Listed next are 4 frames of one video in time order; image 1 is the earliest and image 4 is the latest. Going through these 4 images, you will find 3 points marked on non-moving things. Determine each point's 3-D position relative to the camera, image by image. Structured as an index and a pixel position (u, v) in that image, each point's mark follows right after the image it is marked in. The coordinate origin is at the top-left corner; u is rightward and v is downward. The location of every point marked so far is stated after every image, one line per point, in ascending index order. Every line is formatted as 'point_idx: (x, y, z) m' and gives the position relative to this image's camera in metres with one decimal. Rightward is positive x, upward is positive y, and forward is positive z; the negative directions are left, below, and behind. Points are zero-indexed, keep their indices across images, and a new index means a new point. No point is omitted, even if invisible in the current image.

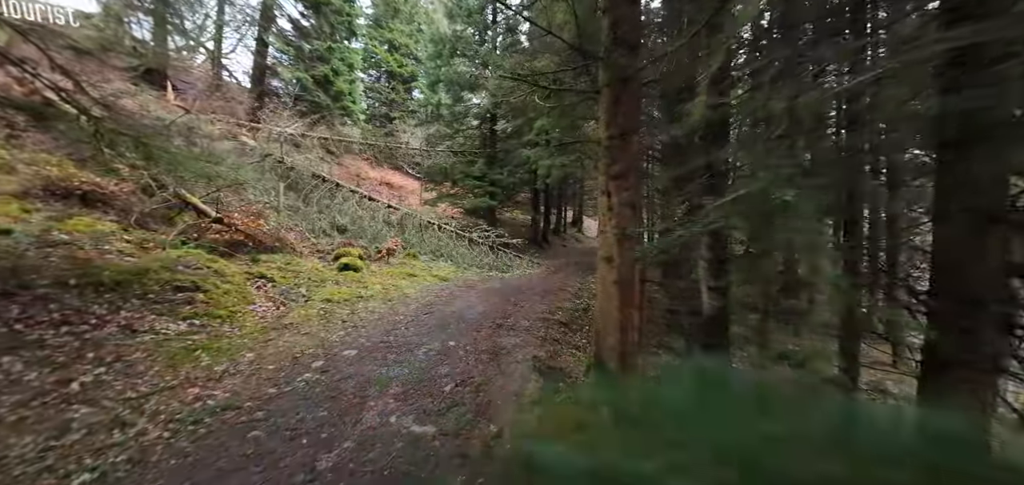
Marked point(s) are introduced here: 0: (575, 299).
0: (+1.9, -1.7, +10.4) m
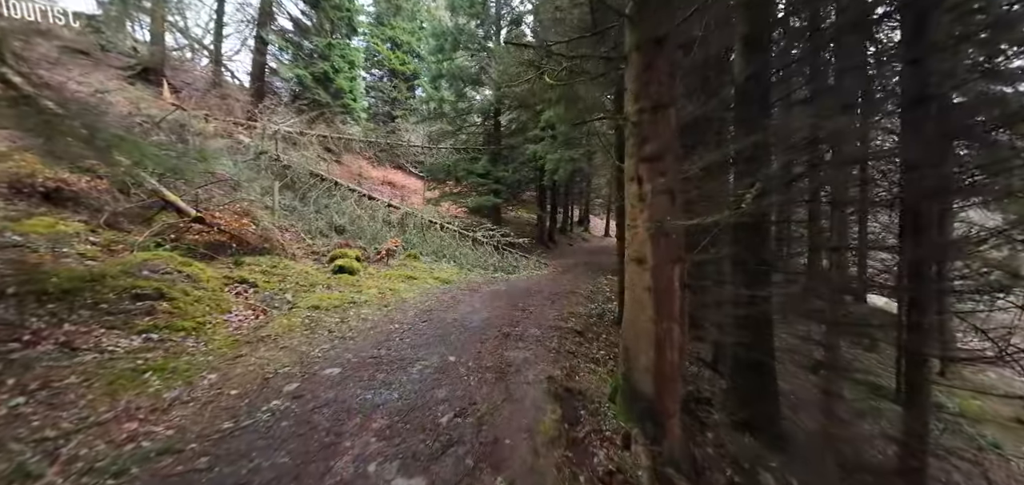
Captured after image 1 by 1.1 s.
0: (+2.1, -1.7, +9.5) m
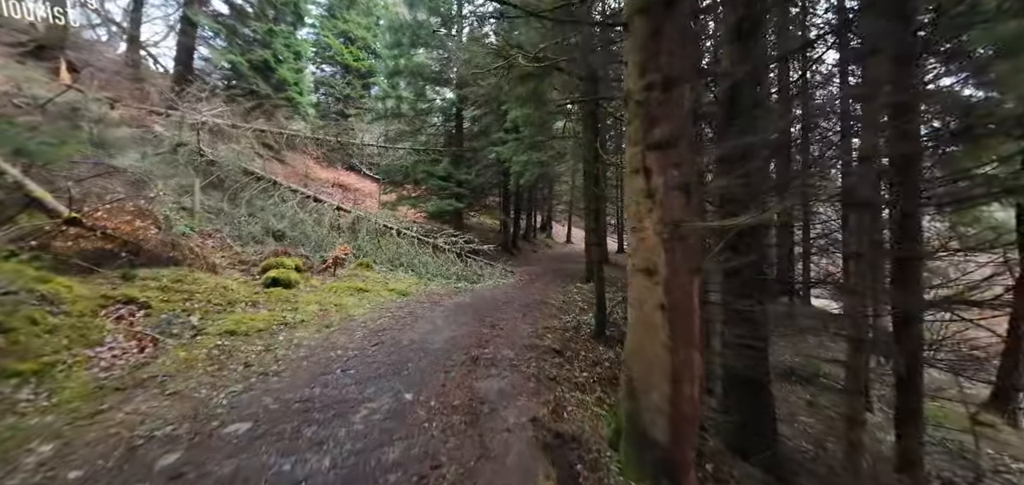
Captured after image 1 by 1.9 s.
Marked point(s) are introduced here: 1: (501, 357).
0: (+1.3, -1.8, +8.7) m
1: (-0.2, -1.9, +5.6) m
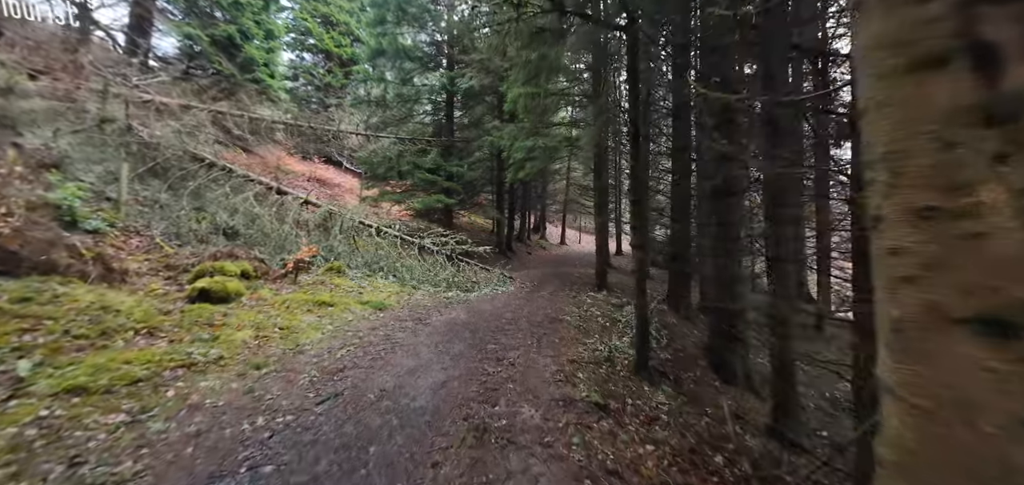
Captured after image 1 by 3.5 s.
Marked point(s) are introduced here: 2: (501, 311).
0: (+1.4, -1.9, +6.7) m
1: (+0.1, -1.9, +3.6) m
2: (-0.3, -1.6, +8.3) m
